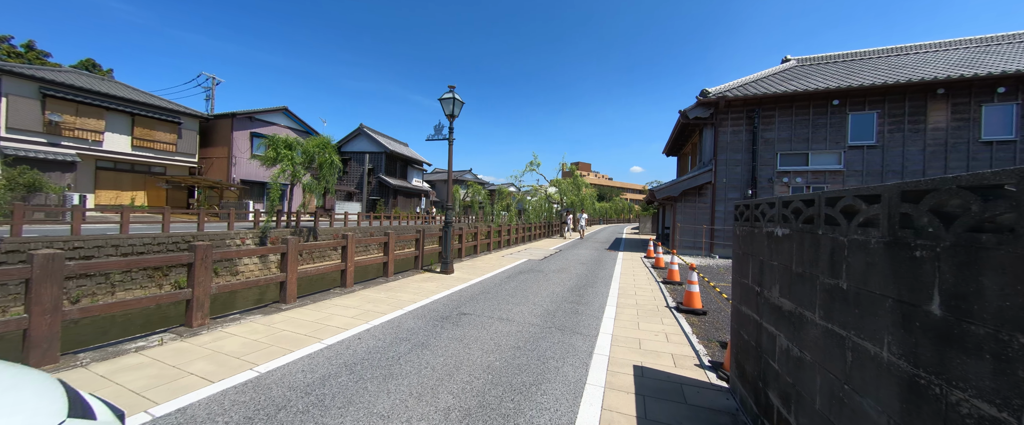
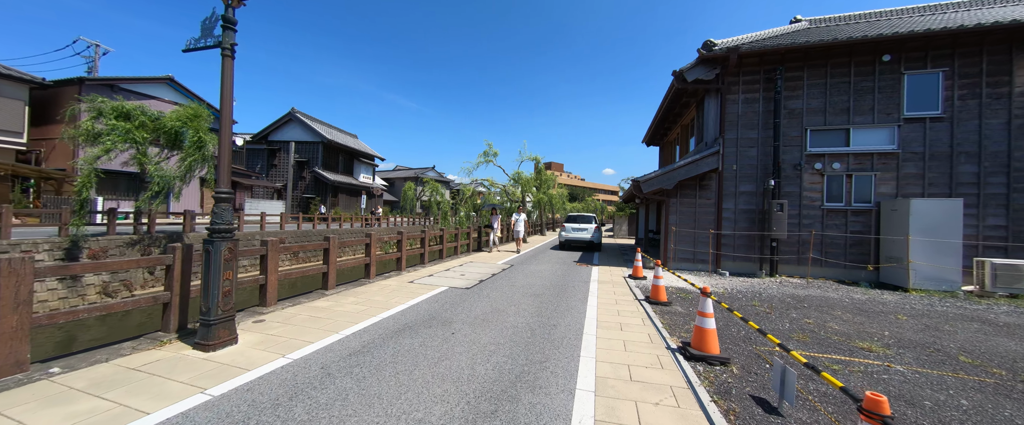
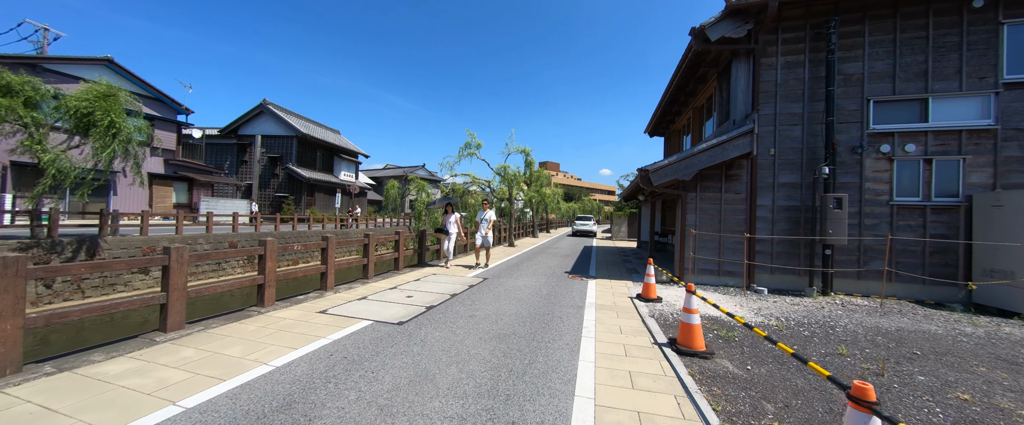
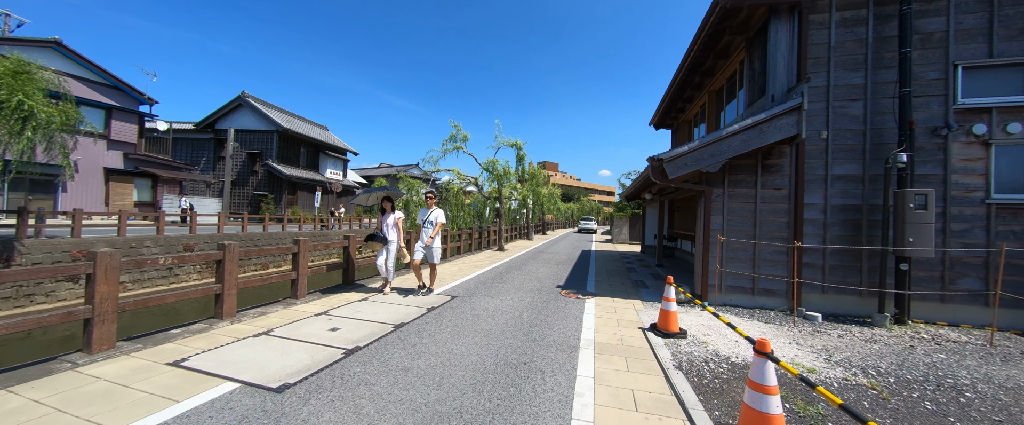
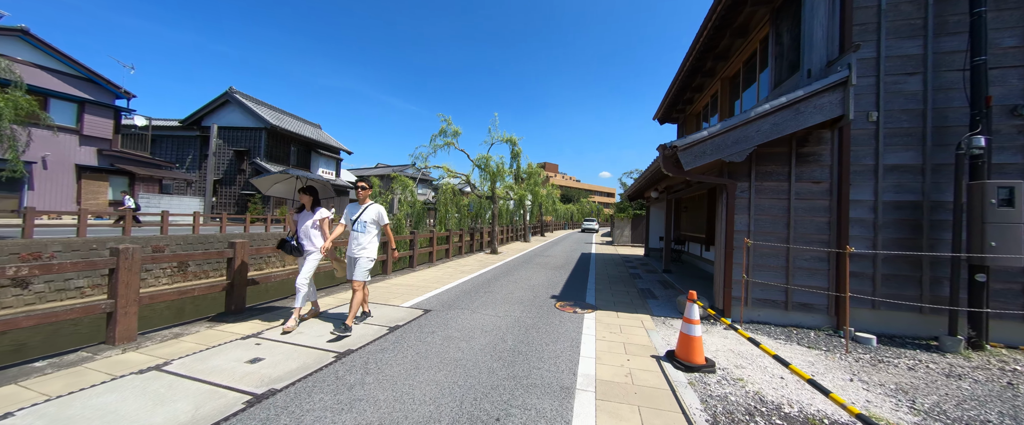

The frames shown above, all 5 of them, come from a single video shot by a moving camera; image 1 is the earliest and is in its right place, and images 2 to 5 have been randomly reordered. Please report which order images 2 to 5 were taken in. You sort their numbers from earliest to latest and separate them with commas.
2, 3, 4, 5
